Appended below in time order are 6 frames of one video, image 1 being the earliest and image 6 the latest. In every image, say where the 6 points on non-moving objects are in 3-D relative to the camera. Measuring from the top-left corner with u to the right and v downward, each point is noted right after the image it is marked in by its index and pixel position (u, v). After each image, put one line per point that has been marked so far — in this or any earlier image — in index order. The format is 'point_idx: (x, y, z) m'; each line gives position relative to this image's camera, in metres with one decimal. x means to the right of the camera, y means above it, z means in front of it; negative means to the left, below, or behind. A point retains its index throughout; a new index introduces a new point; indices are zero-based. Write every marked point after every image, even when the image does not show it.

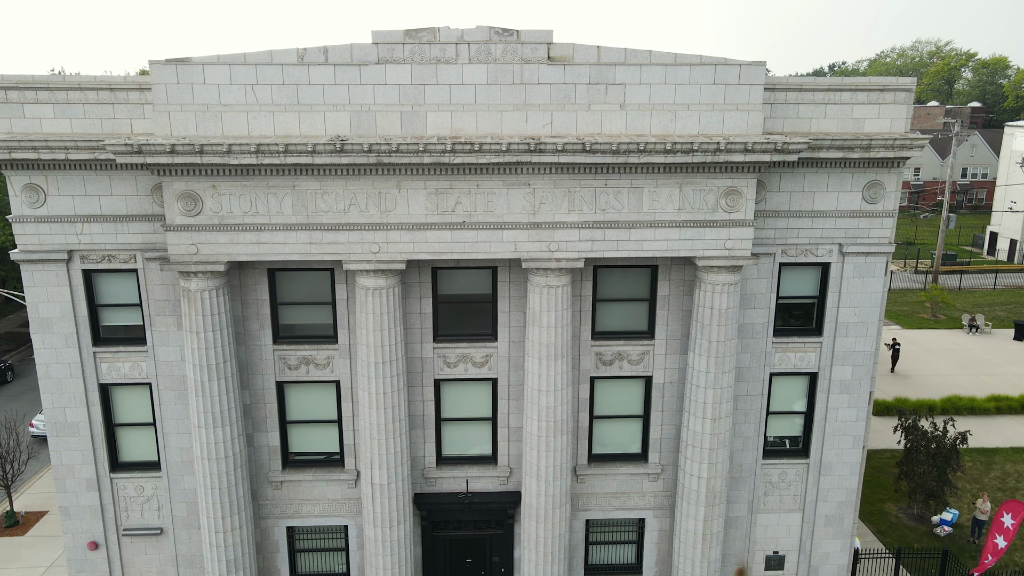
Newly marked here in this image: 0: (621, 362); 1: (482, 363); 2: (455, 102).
0: (+2.5, -1.7, +16.3) m
1: (-0.6, -1.7, +16.2) m
2: (-1.1, +3.5, +13.6) m
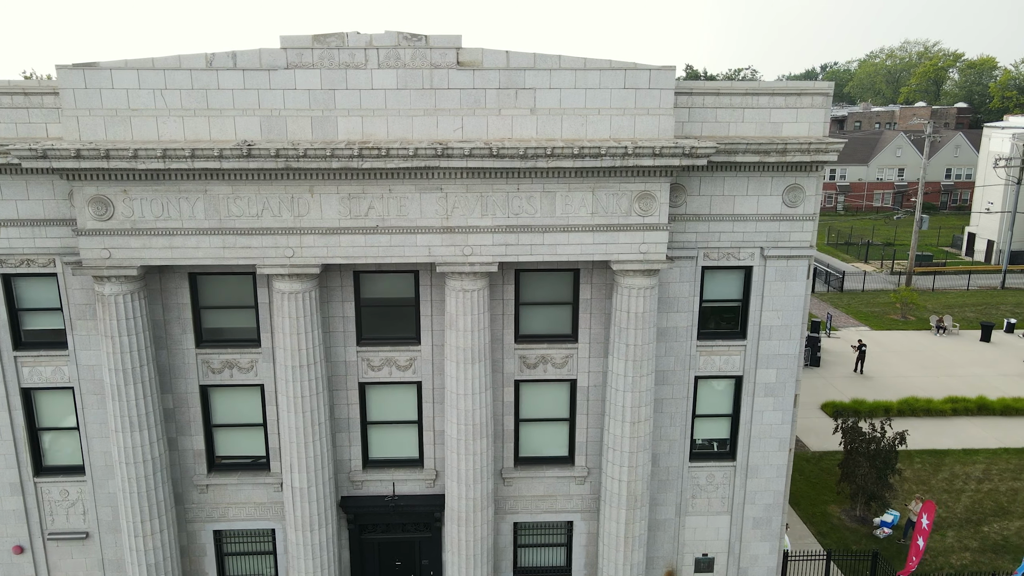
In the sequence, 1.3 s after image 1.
0: (+0.8, -1.8, +16.4) m
1: (-2.3, -1.8, +16.2) m
2: (-2.8, +3.4, +13.6) m
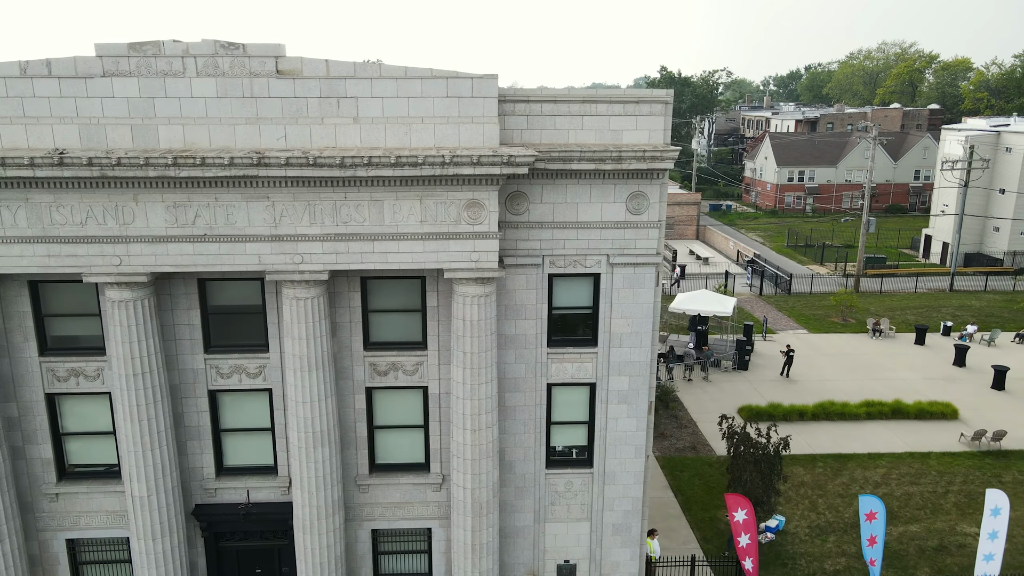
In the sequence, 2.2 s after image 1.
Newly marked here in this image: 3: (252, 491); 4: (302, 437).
0: (-2.6, -1.9, +16.4) m
1: (-5.7, -1.9, +16.2) m
2: (-6.2, +3.2, +13.6) m
3: (-6.0, -4.7, +16.8) m
4: (-4.5, -3.2, +15.5) m
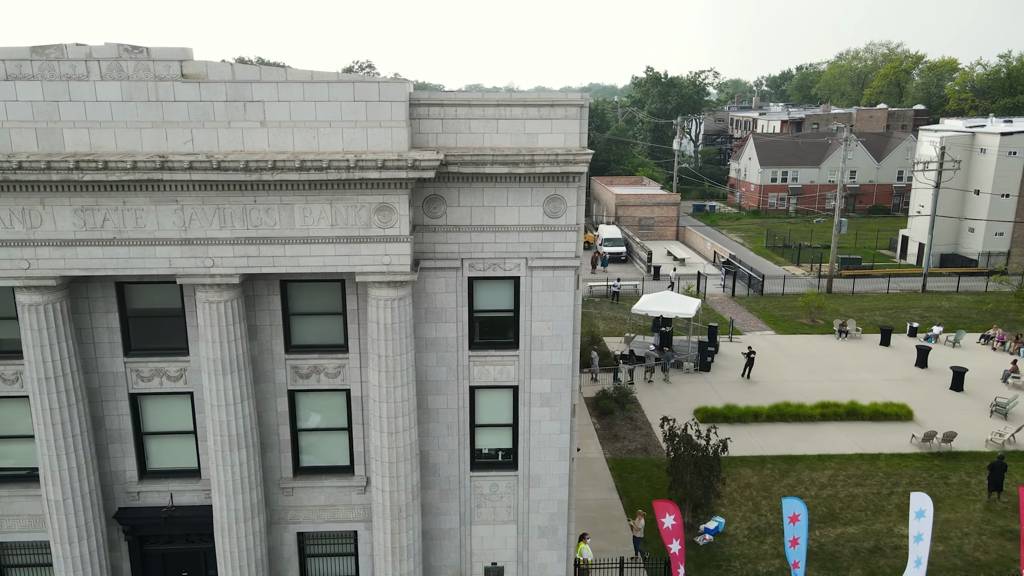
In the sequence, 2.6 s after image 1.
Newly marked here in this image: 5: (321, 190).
0: (-4.4, -2.0, +16.4) m
1: (-7.5, -2.0, +16.2) m
2: (-7.9, +3.2, +13.6) m
3: (-7.8, -4.8, +16.8) m
4: (-6.3, -3.3, +15.5) m
5: (-3.8, +1.9, +14.2) m
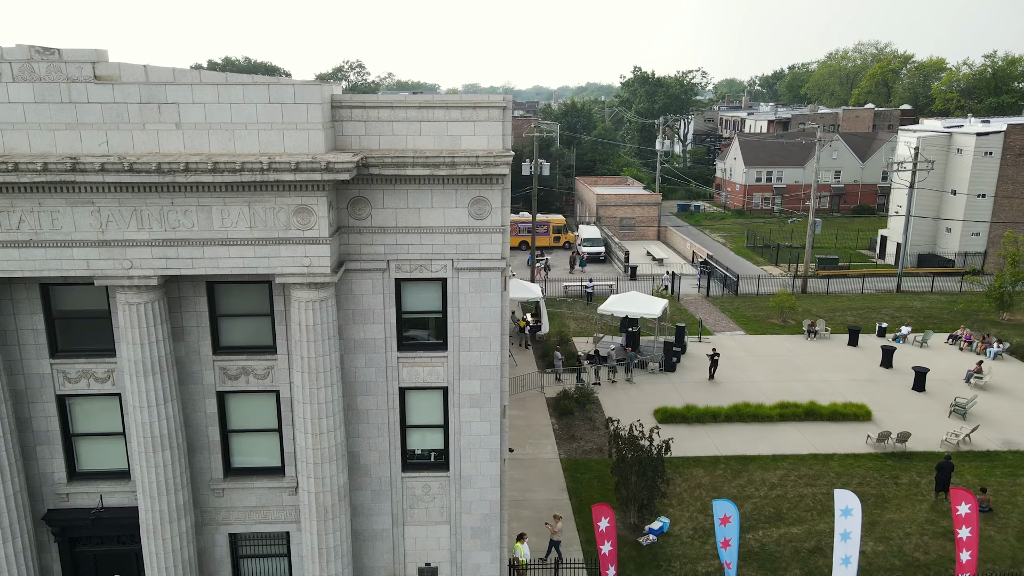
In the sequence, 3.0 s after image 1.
0: (-6.1, -2.0, +16.4) m
1: (-9.2, -2.0, +16.2) m
2: (-9.6, +3.1, +13.6) m
3: (-9.5, -4.8, +16.8) m
4: (-7.9, -3.3, +15.5) m
5: (-5.4, +1.9, +14.2) m
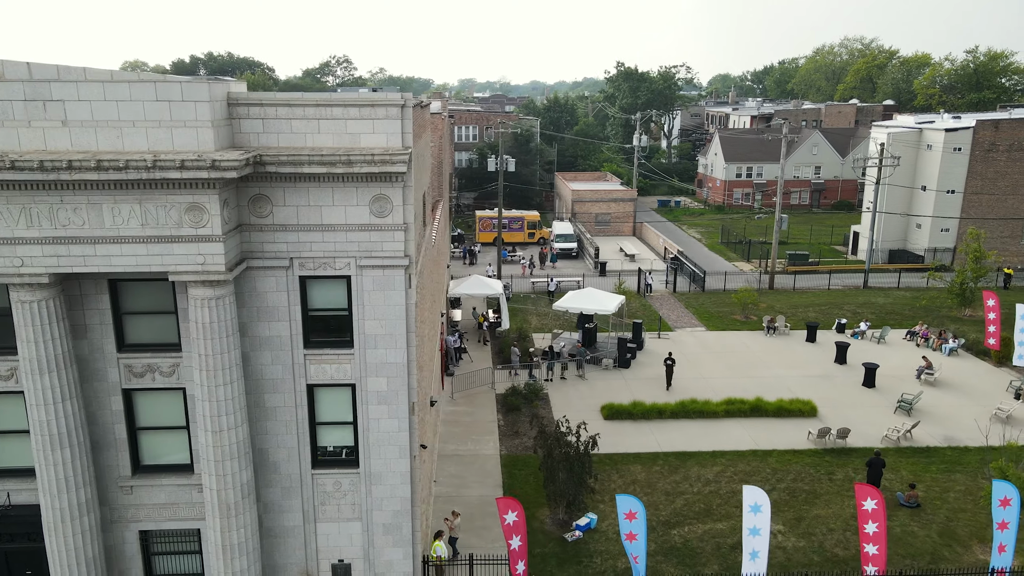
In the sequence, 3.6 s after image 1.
0: (-8.2, -2.0, +16.4) m
1: (-11.3, -2.0, +16.2) m
2: (-11.7, +3.2, +13.6) m
3: (-11.6, -4.8, +16.8) m
4: (-10.1, -3.3, +15.5) m
5: (-7.5, +2.0, +14.2) m
